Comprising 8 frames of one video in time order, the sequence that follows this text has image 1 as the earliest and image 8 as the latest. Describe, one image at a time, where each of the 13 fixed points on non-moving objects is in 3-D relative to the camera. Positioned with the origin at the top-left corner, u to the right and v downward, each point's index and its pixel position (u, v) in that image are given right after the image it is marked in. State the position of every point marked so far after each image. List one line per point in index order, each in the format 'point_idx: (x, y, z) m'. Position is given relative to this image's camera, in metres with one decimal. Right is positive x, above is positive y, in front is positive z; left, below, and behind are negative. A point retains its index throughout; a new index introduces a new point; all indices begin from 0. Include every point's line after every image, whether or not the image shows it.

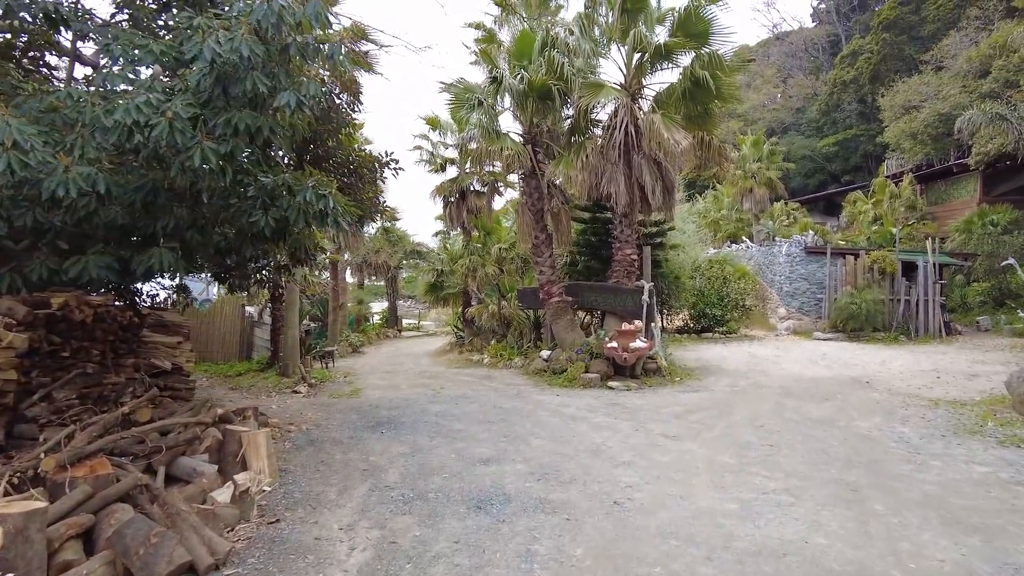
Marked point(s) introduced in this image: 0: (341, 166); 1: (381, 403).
0: (-2.1, +1.4, +7.7) m
1: (-1.9, -1.7, +9.3) m
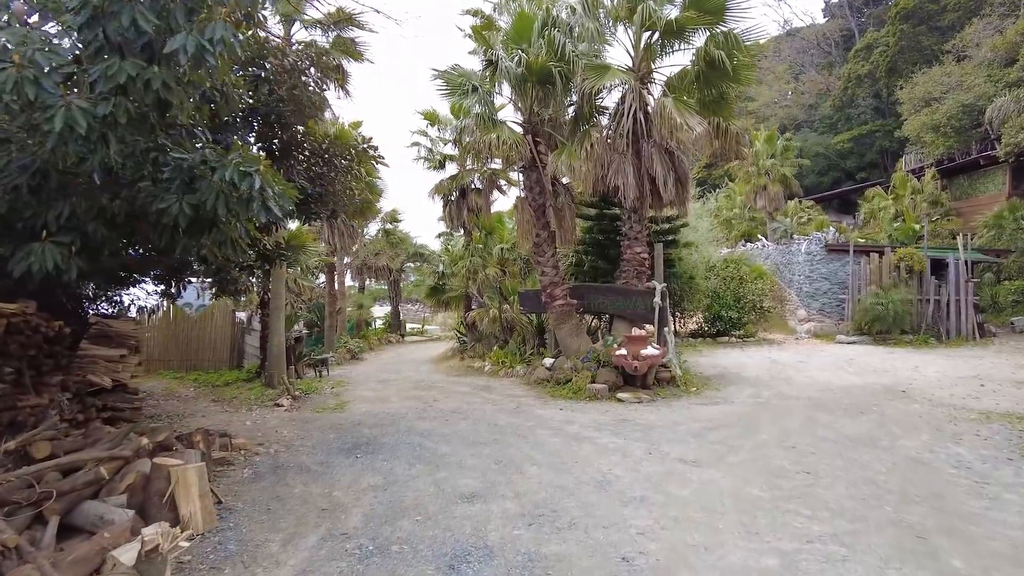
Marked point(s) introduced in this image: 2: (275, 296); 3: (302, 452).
0: (-2.2, +1.4, +6.9) m
1: (-1.9, -1.7, +8.4) m
2: (-4.4, -0.1, +12.1) m
3: (-2.2, -1.7, +6.7) m
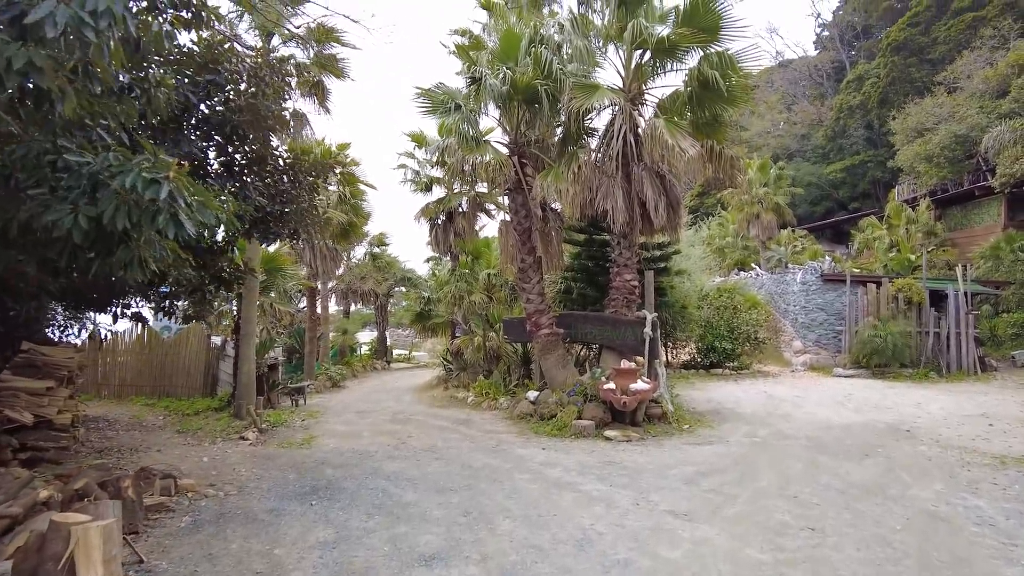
0: (-2.4, +1.1, +6.4) m
1: (-2.2, -2.0, +7.8) m
2: (-4.7, -0.6, +11.5) m
3: (-2.4, -1.9, +6.1) m
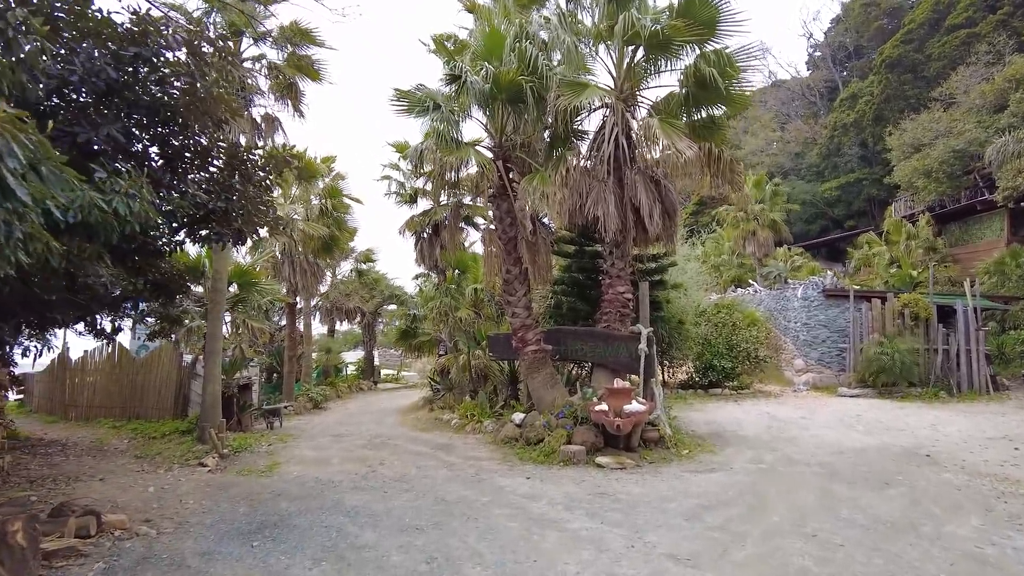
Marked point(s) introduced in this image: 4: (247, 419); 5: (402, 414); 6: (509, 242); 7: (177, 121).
0: (-2.6, +1.1, +5.6) m
1: (-2.4, -2.2, +6.9) m
2: (-5.0, -0.8, +10.7) m
3: (-2.6, -2.0, +5.3) m
4: (-5.1, -2.5, +12.4) m
5: (-2.7, -3.0, +15.5) m
6: (0.0, +0.7, +9.5) m
7: (-2.7, +1.4, +5.2) m
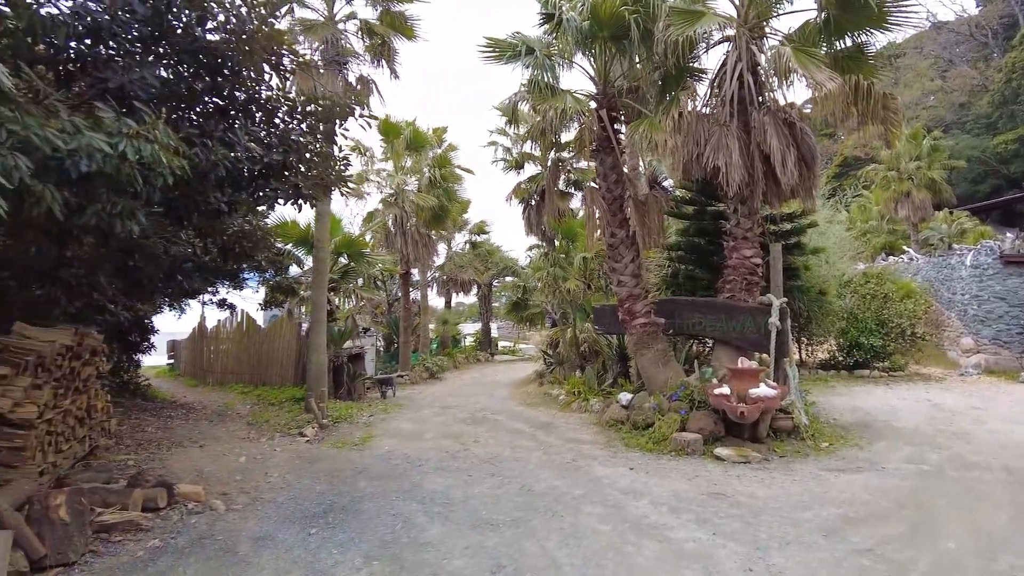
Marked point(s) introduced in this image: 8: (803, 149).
0: (-1.9, +1.3, +5.2) m
1: (-1.4, -1.8, +6.5) m
2: (-3.2, -0.3, +10.7) m
3: (-1.9, -1.7, +4.9) m
4: (-3.0, -1.9, +12.5) m
5: (0.0, -2.3, +15.1) m
6: (+1.4, +1.1, +8.5) m
7: (-2.1, +1.6, +4.8) m
8: (+3.6, +1.7, +7.9) m
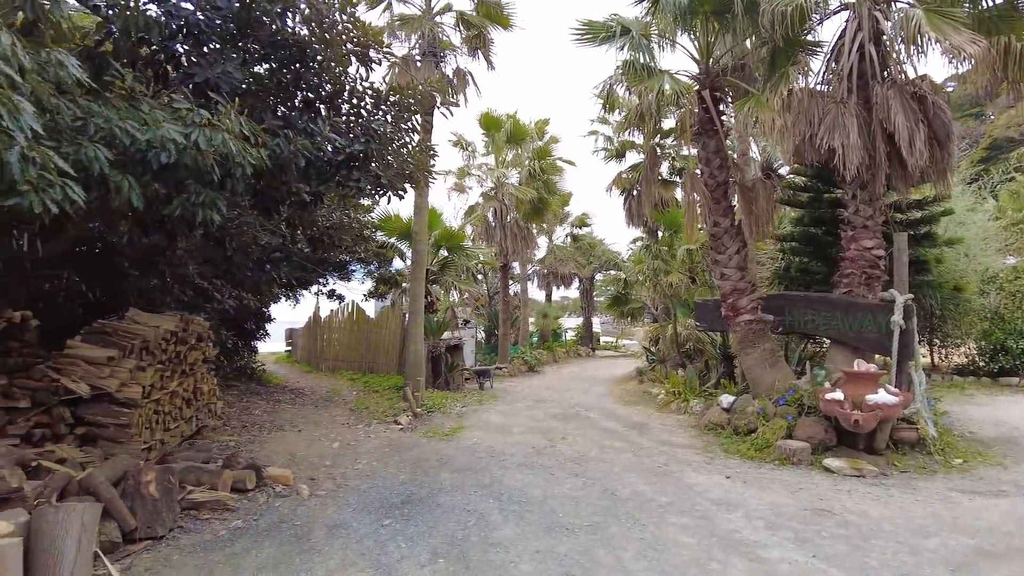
0: (-1.2, +1.4, +5.2) m
1: (-0.5, -1.7, +6.5) m
2: (-1.7, -0.2, +10.9) m
3: (-1.3, -1.6, +5.0) m
4: (-1.2, -1.8, +12.6) m
5: (+2.2, -2.2, +14.7) m
6: (+2.5, +1.2, +8.0) m
7: (-1.5, +1.7, +4.8) m
8: (+4.6, +1.8, +7.0) m
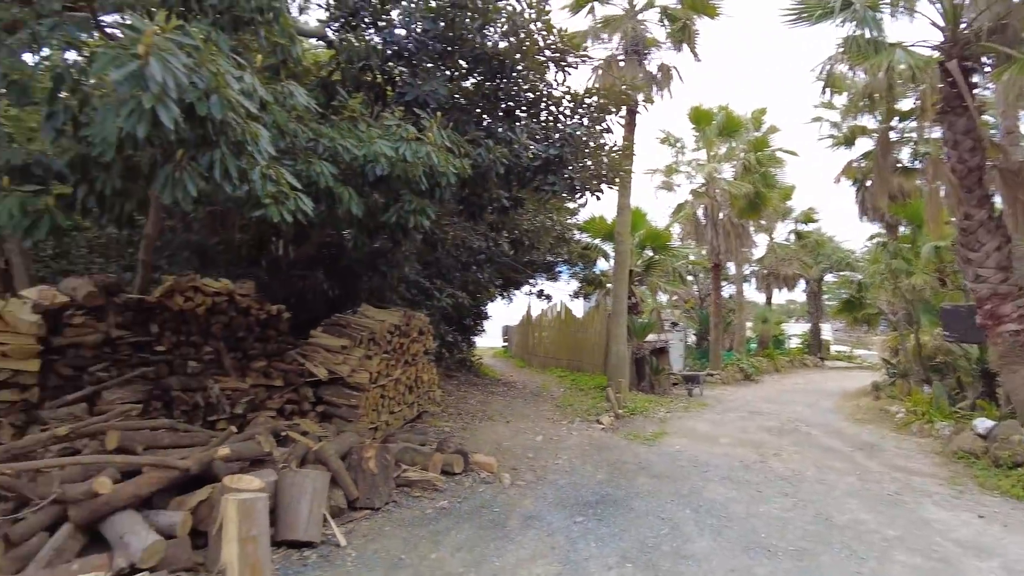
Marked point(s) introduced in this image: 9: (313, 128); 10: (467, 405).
0: (+0.4, +1.4, +5.3) m
1: (+1.4, -1.7, +6.3) m
2: (+1.8, -0.2, +10.9) m
3: (+0.2, -1.6, +5.2) m
4: (+2.7, -1.8, +12.3) m
5: (+6.6, -2.2, +13.2) m
6: (+4.8, +1.2, +6.8) m
7: (0.0, +1.7, +5.0) m
8: (+6.5, +1.7, +5.2) m
9: (-1.1, +0.9, +3.6) m
10: (-0.6, -1.8, +9.5) m
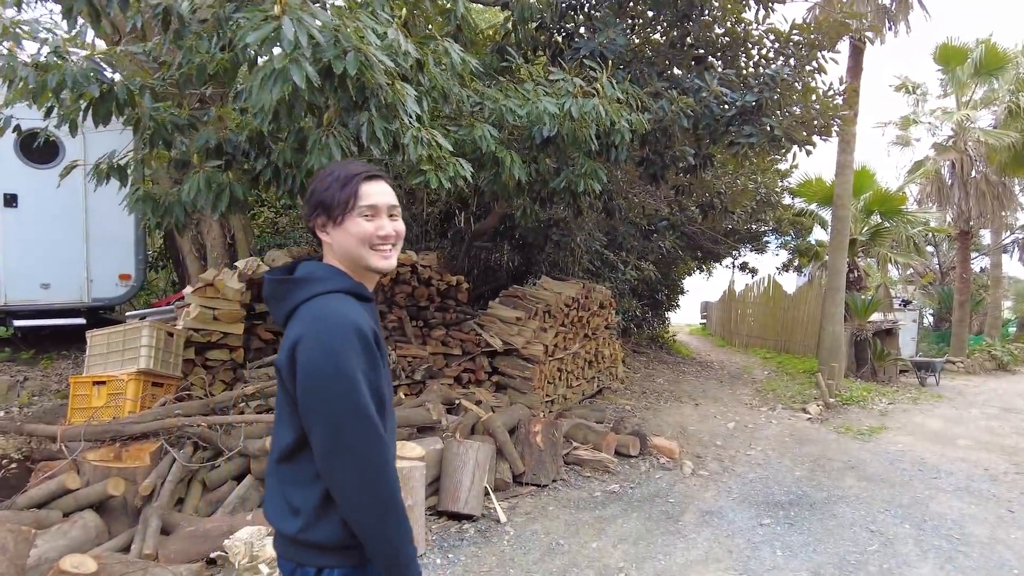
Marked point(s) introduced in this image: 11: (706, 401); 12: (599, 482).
0: (+1.8, +1.6, +4.6) m
1: (+3.1, -1.5, +5.4) m
2: (+4.7, +0.2, +9.6) m
3: (+1.5, -1.4, +4.7) m
4: (+6.1, -1.3, +10.8) m
5: (+10.1, -1.8, +10.5) m
6: (+6.4, +1.4, +4.7) m
7: (+1.3, +1.9, +4.5) m
8: (+7.6, +1.8, +2.7) m
9: (-0.2, +1.1, +3.5) m
10: (+2.1, -1.4, +9.1) m
11: (+2.3, -1.5, +7.7) m
12: (+0.6, -1.3, +4.4) m
